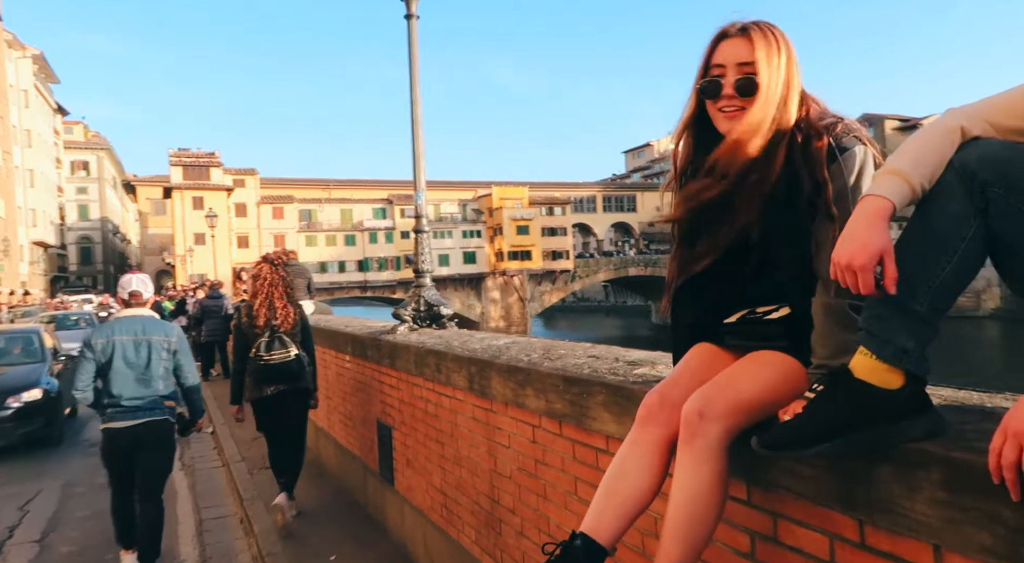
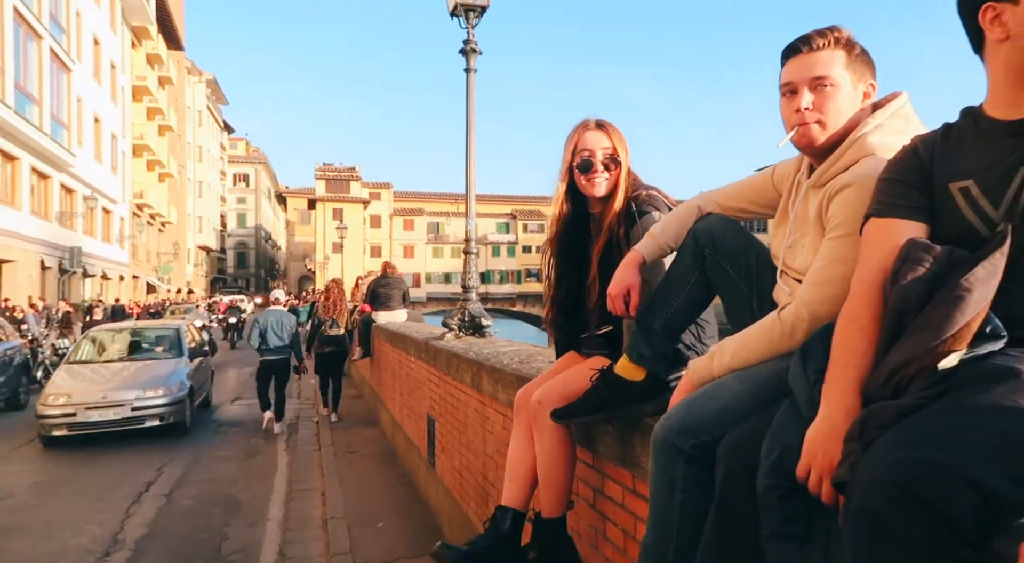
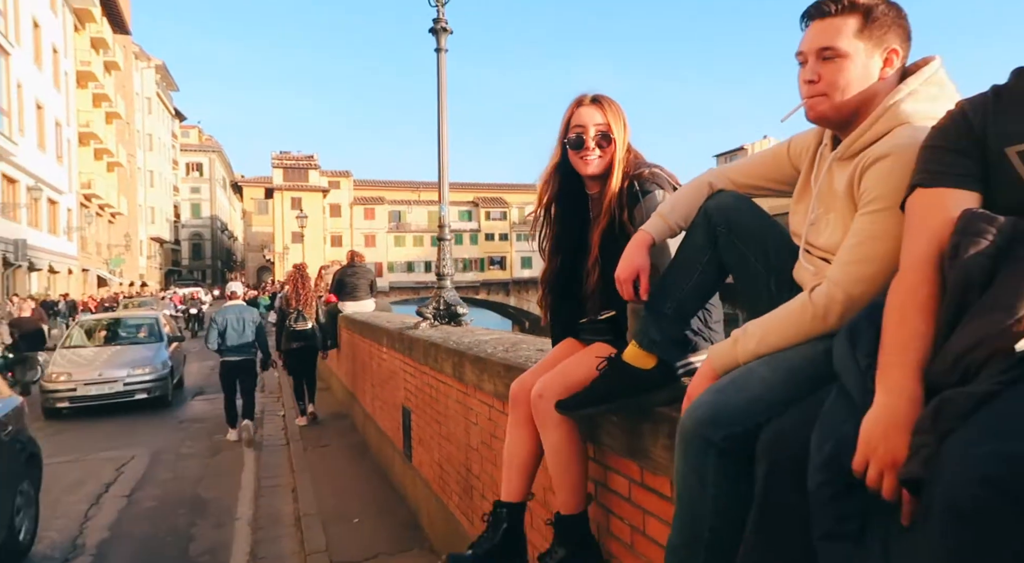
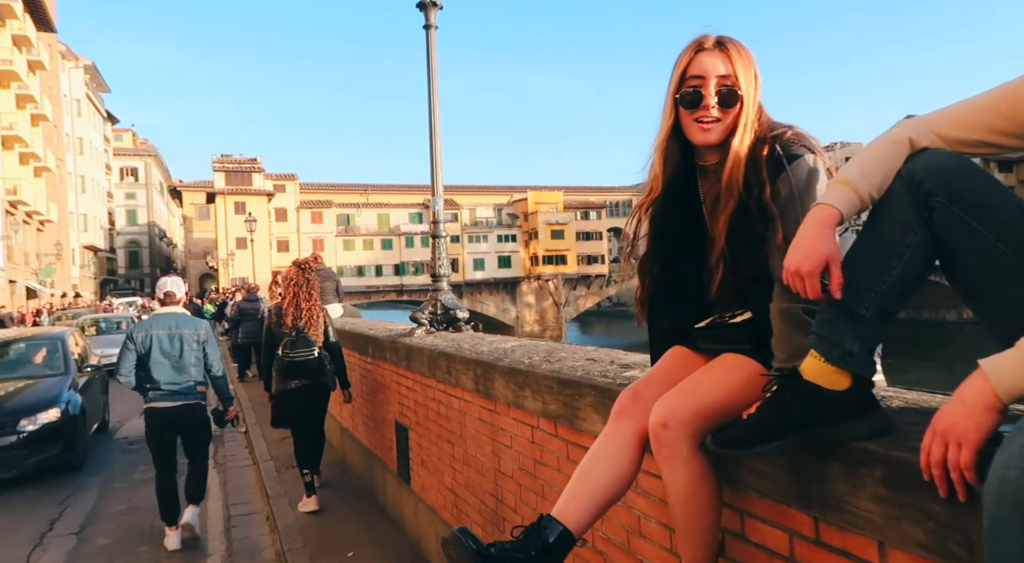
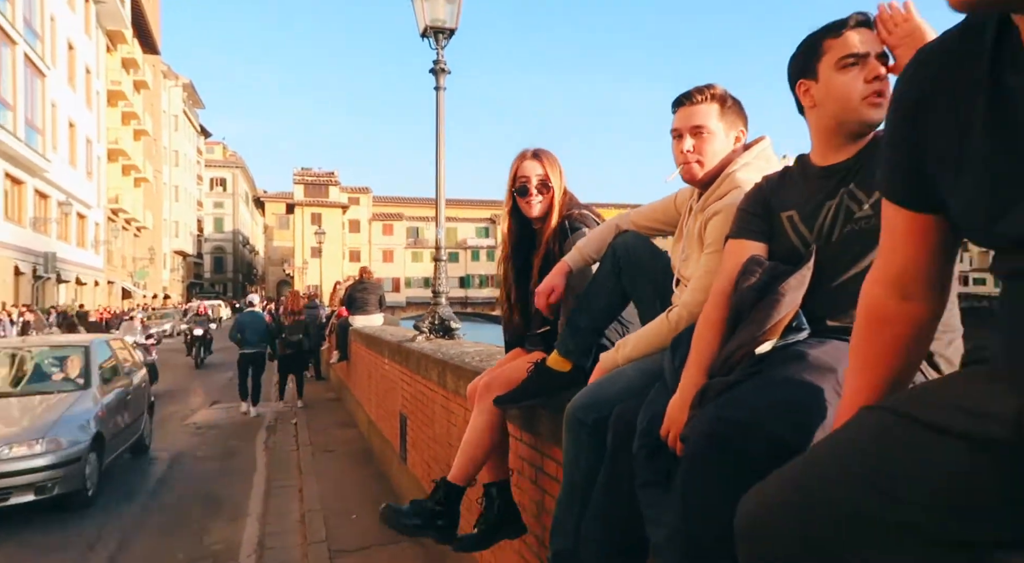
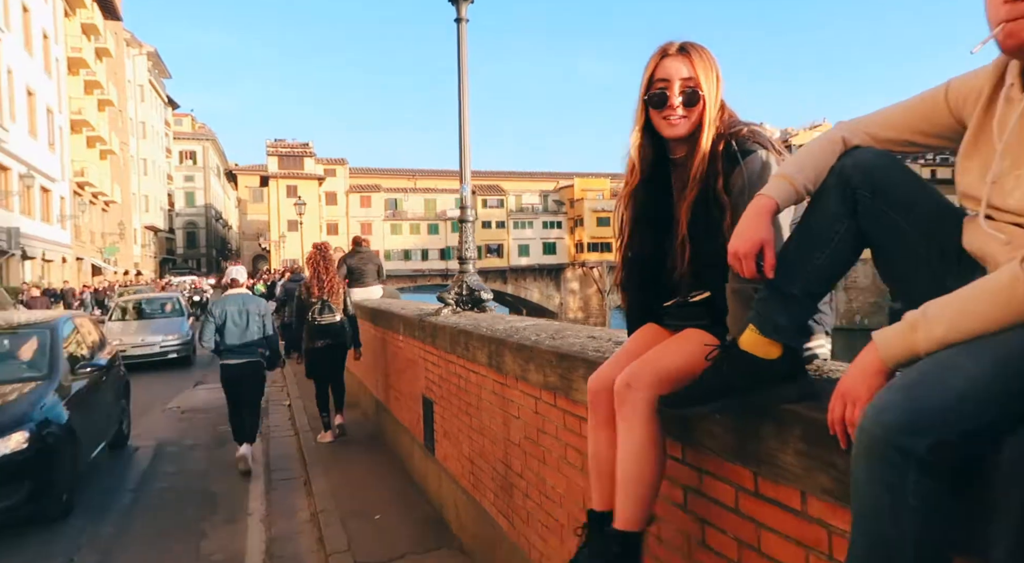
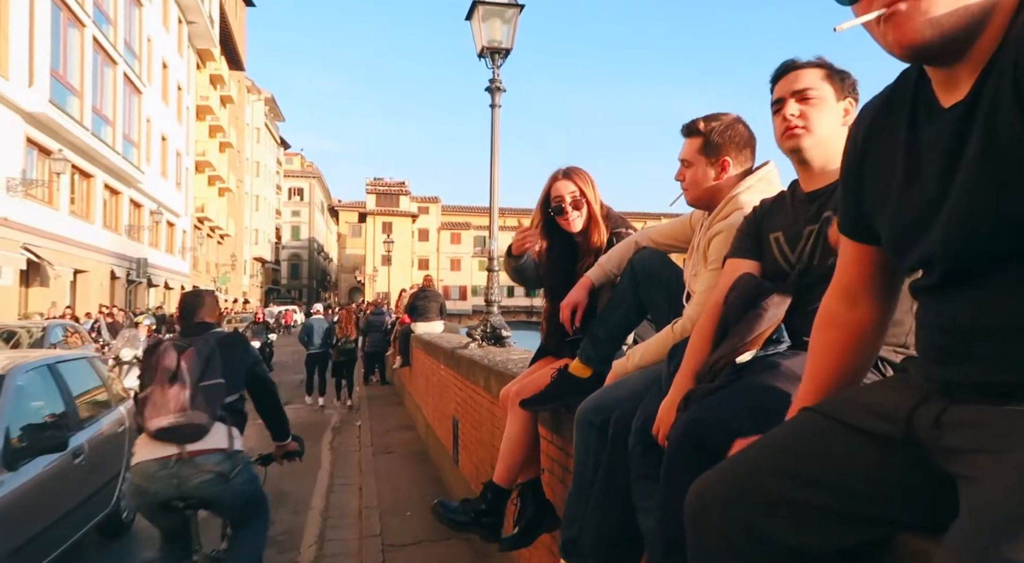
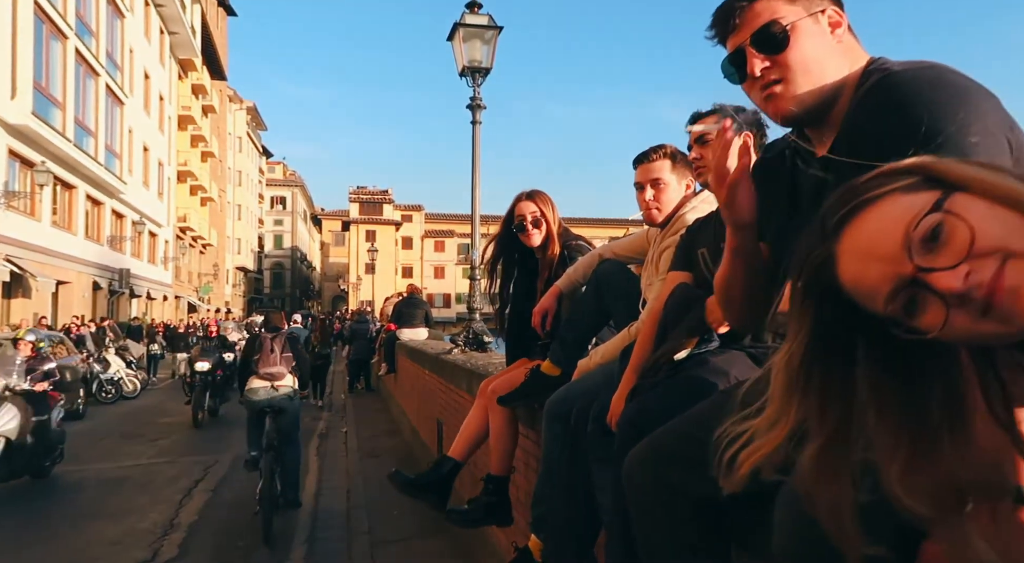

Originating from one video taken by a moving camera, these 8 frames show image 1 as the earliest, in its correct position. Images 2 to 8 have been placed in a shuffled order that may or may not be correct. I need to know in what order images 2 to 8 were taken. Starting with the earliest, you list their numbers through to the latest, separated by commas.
4, 6, 3, 2, 5, 7, 8
